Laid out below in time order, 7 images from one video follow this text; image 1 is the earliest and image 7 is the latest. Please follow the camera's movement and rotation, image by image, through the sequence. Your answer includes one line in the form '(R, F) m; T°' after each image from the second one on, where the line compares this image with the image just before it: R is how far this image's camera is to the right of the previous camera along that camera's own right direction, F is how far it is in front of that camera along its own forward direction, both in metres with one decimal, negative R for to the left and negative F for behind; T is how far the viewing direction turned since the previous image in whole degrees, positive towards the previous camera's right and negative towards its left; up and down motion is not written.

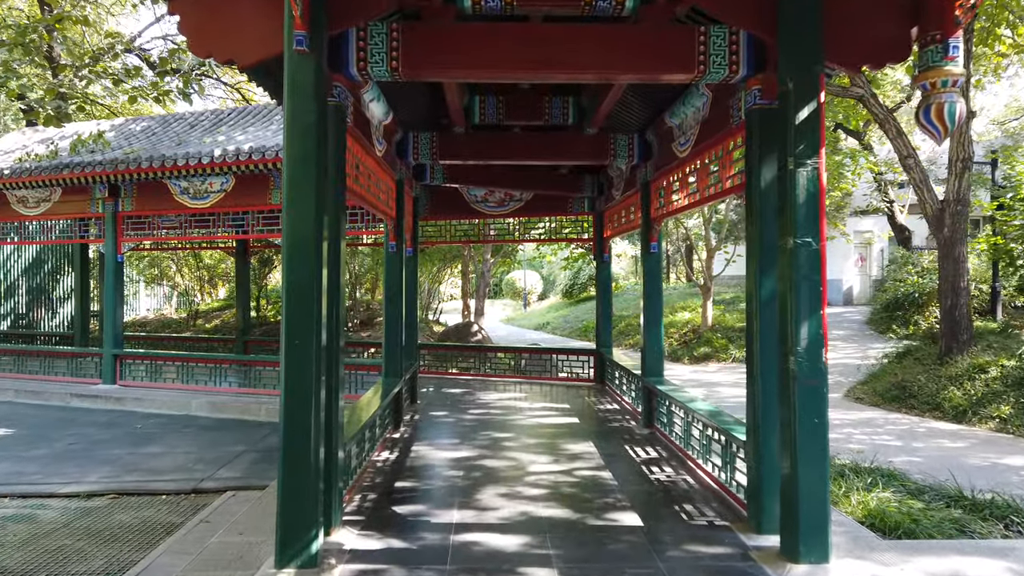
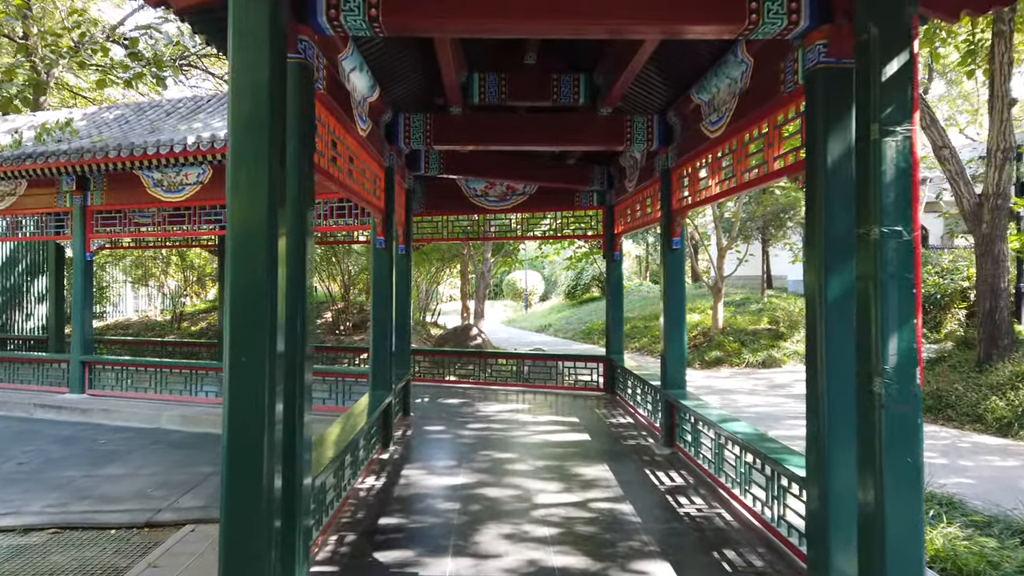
(0.0, +0.6) m; 0°
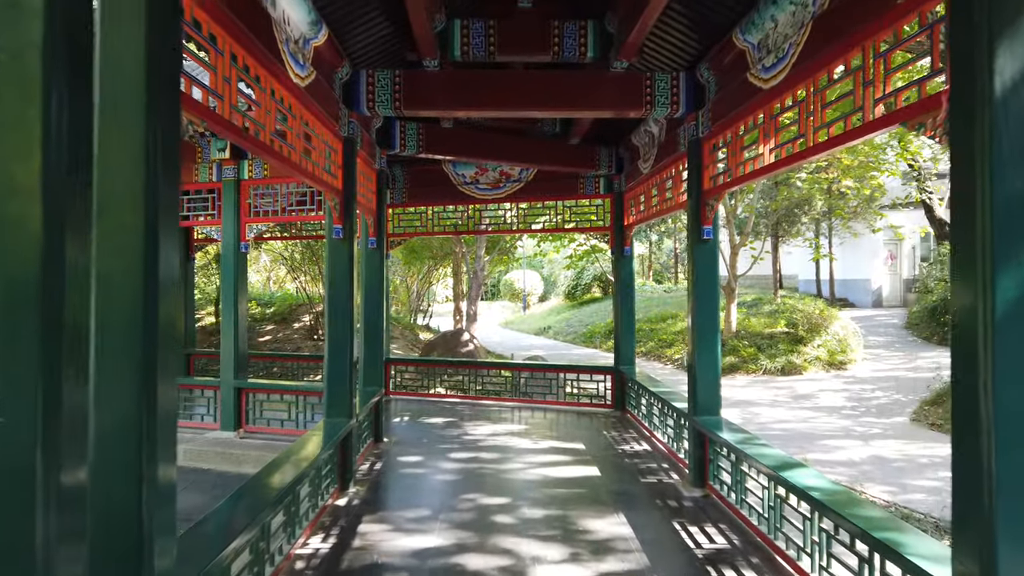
(0.0, +1.0) m; 0°
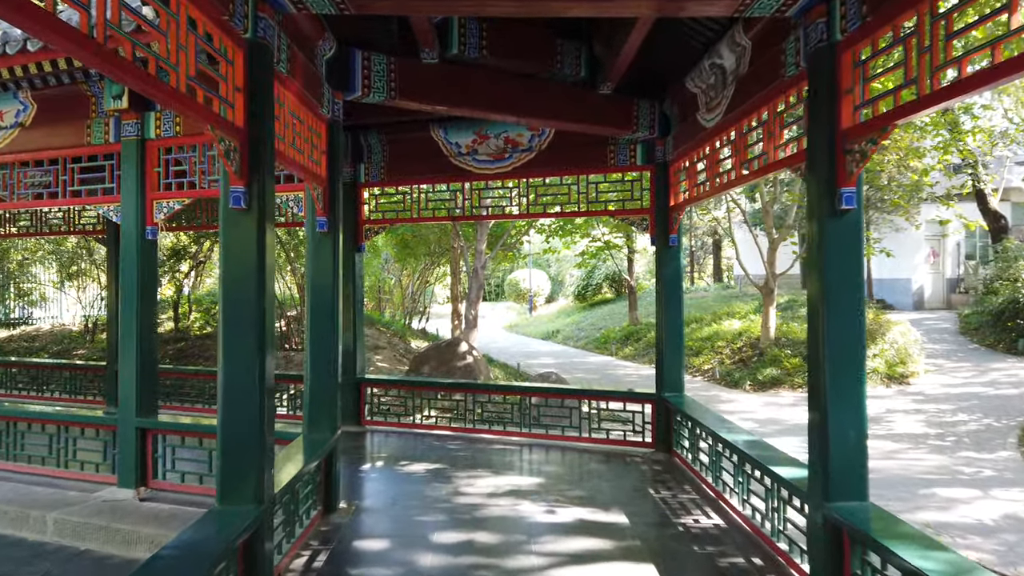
(0.0, +1.6) m; 0°
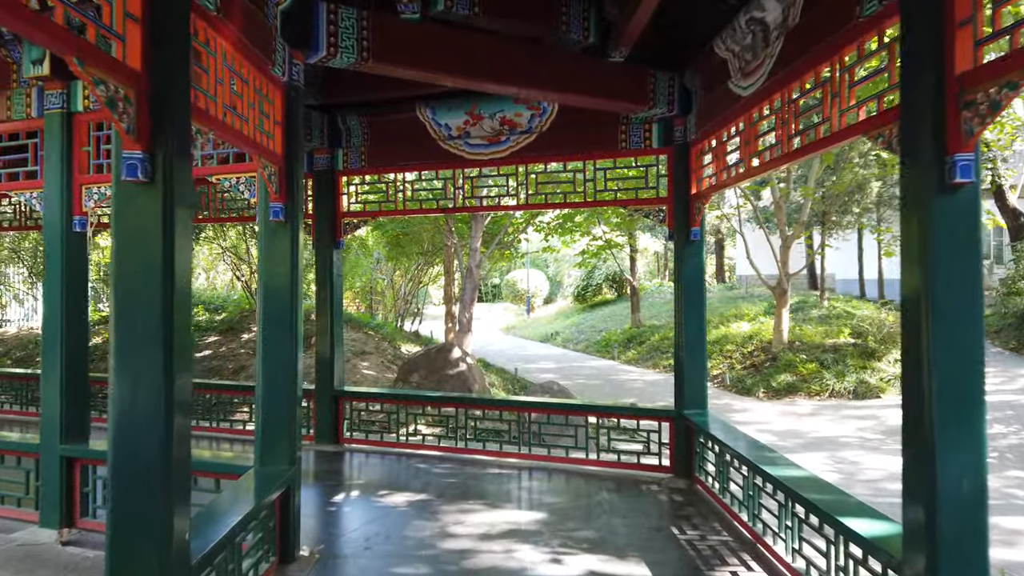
(0.0, +0.6) m; 0°
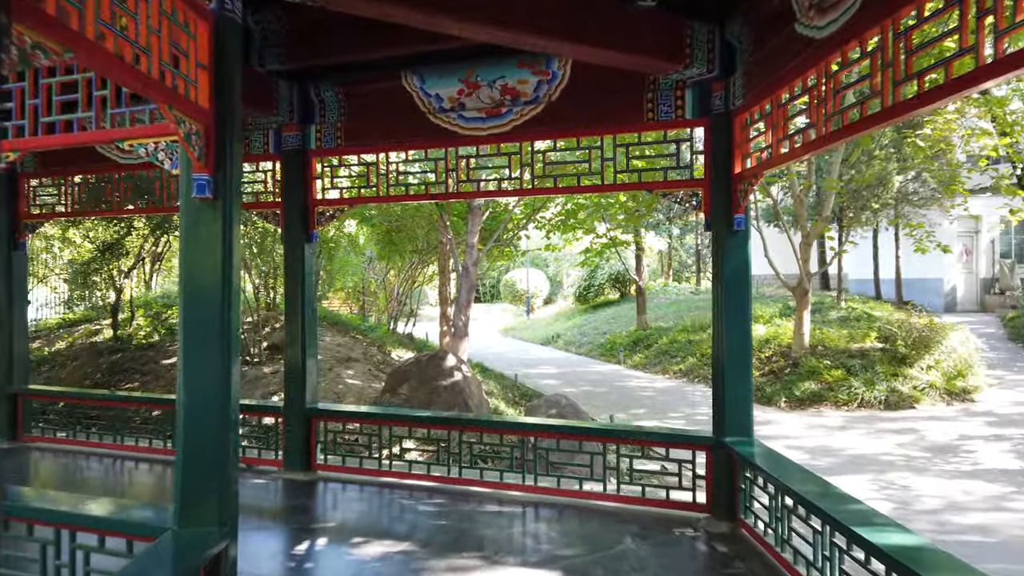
(0.0, +0.7) m; 0°
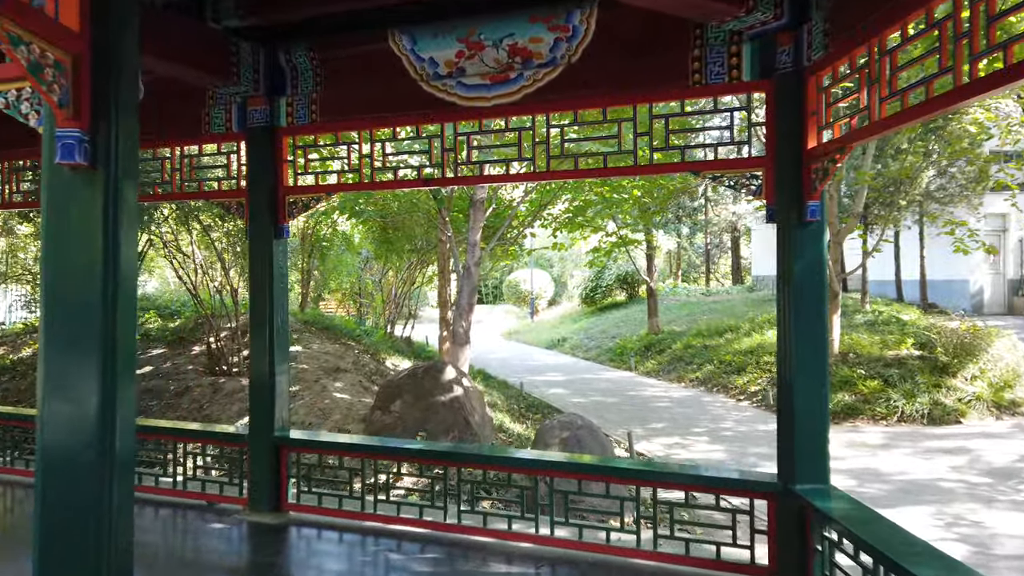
(0.0, +0.7) m; 0°
